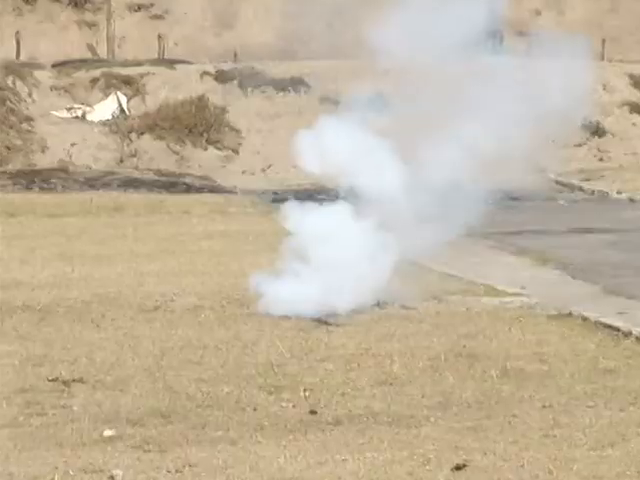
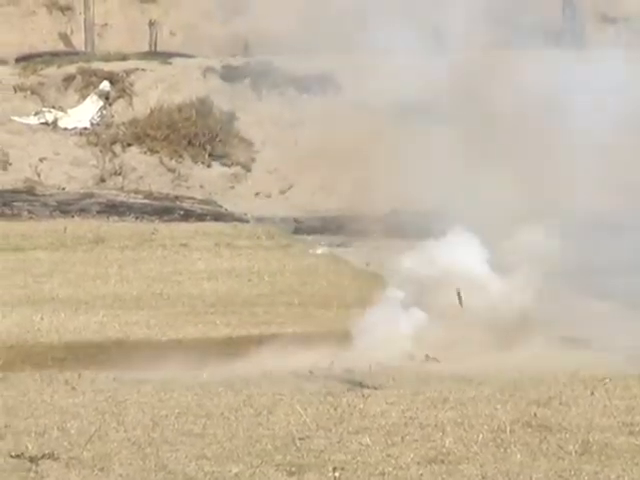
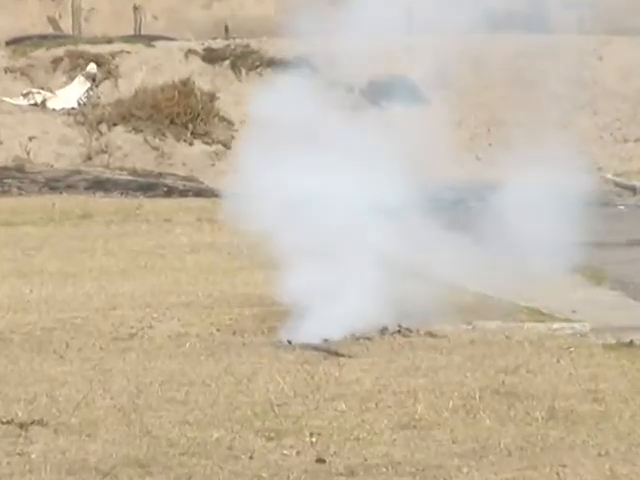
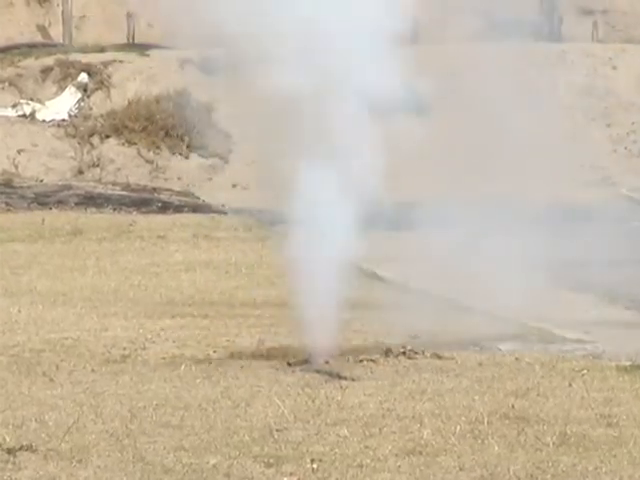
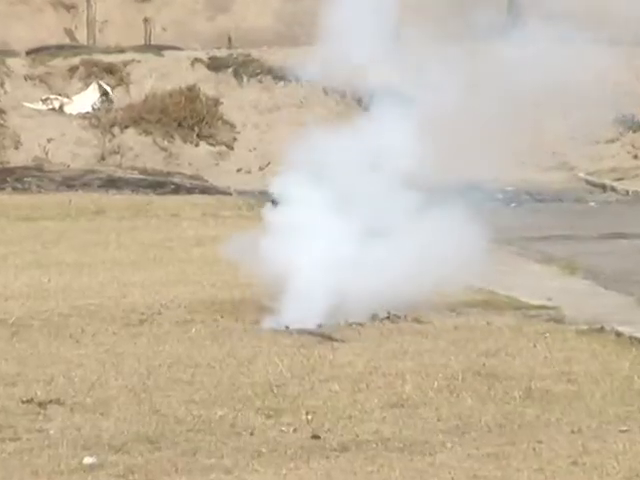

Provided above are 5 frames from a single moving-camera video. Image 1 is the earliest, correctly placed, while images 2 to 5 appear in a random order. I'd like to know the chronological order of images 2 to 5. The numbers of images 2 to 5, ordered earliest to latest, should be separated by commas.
5, 3, 4, 2
